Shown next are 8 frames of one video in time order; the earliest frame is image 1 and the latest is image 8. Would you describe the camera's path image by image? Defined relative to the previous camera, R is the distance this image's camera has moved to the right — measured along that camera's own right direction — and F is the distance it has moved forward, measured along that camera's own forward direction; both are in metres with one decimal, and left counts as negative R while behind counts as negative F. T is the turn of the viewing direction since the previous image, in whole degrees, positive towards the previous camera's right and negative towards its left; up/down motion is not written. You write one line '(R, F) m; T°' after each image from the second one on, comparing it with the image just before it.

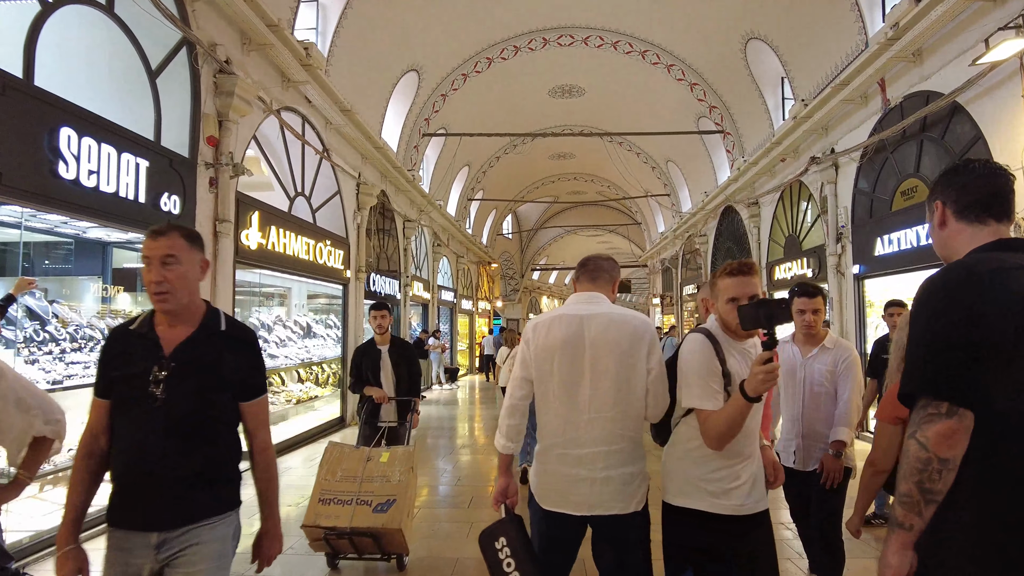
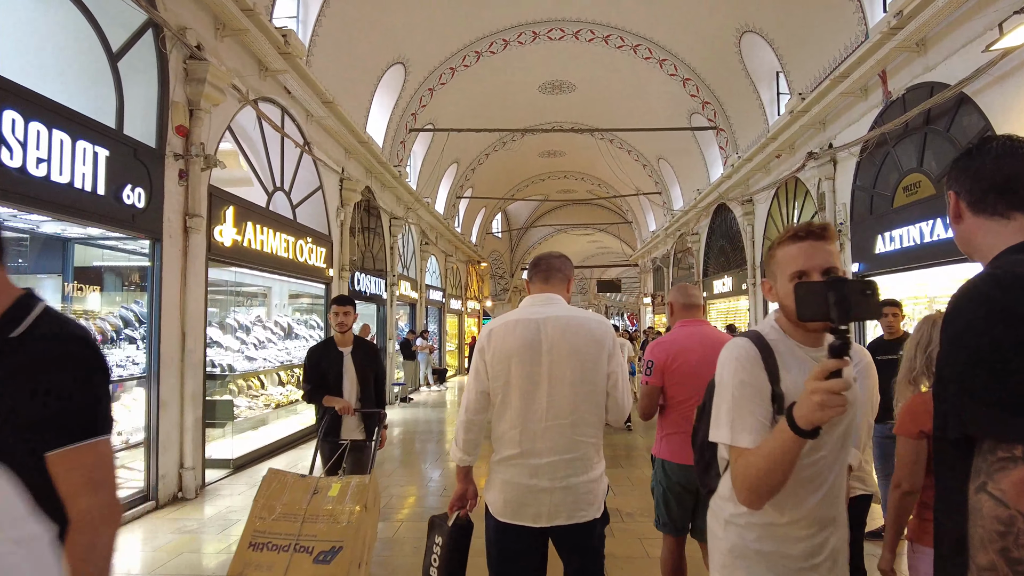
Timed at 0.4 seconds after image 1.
(0.0, +0.3) m; +1°
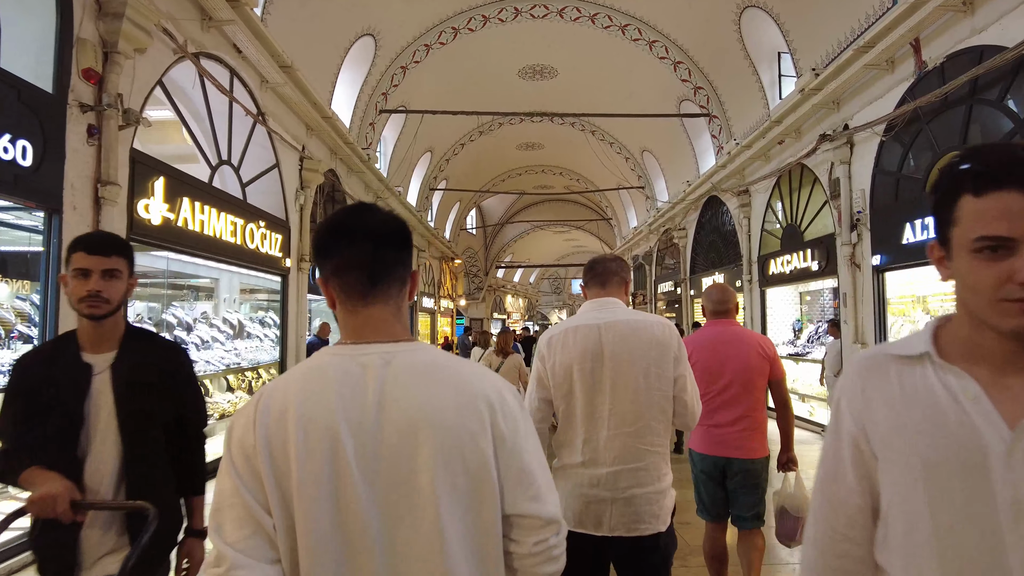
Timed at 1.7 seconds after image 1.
(-0.1, +0.8) m; +3°
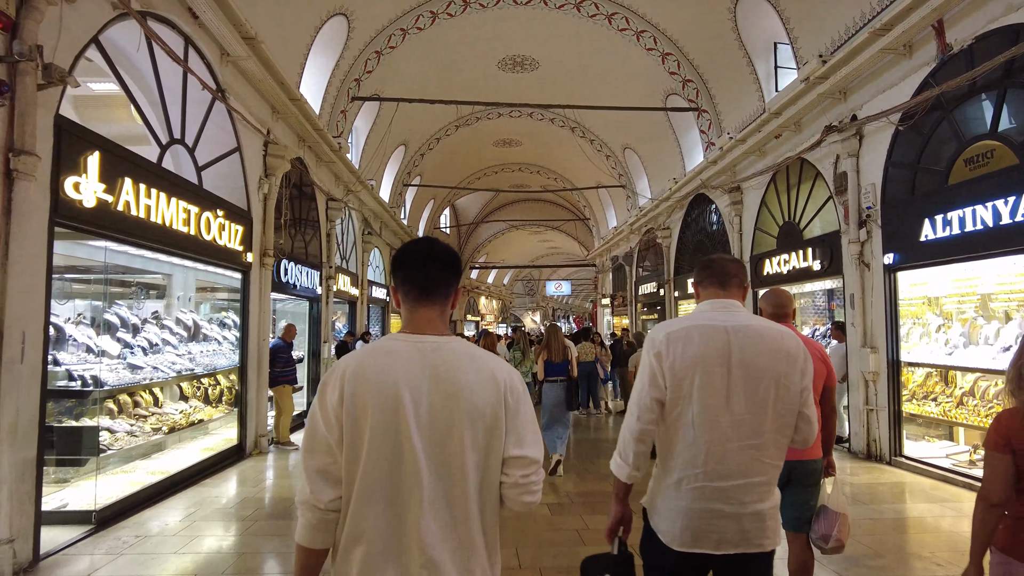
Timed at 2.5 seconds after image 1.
(-0.2, +0.6) m; +3°
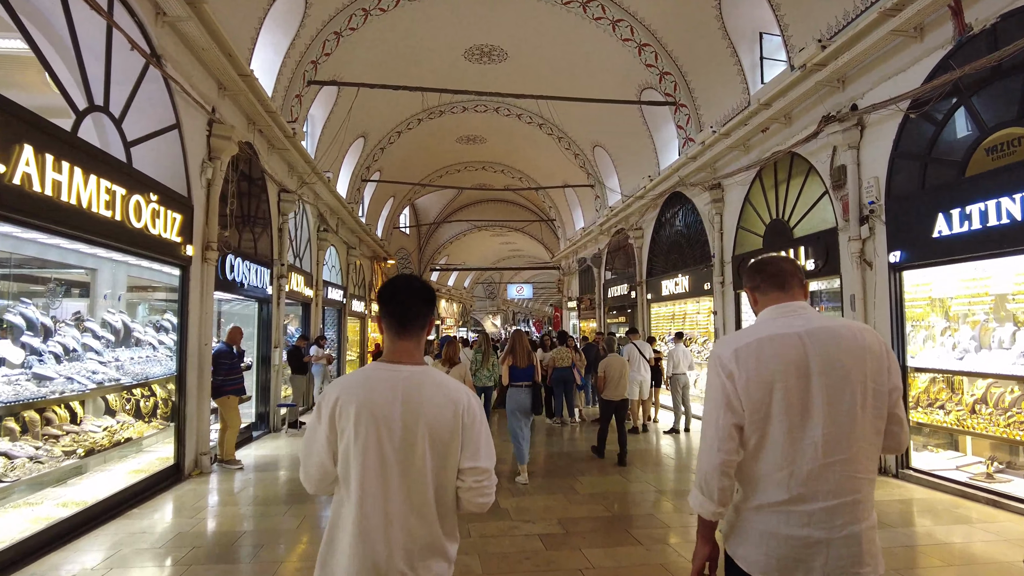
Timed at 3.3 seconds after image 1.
(-0.2, +0.6) m; +4°
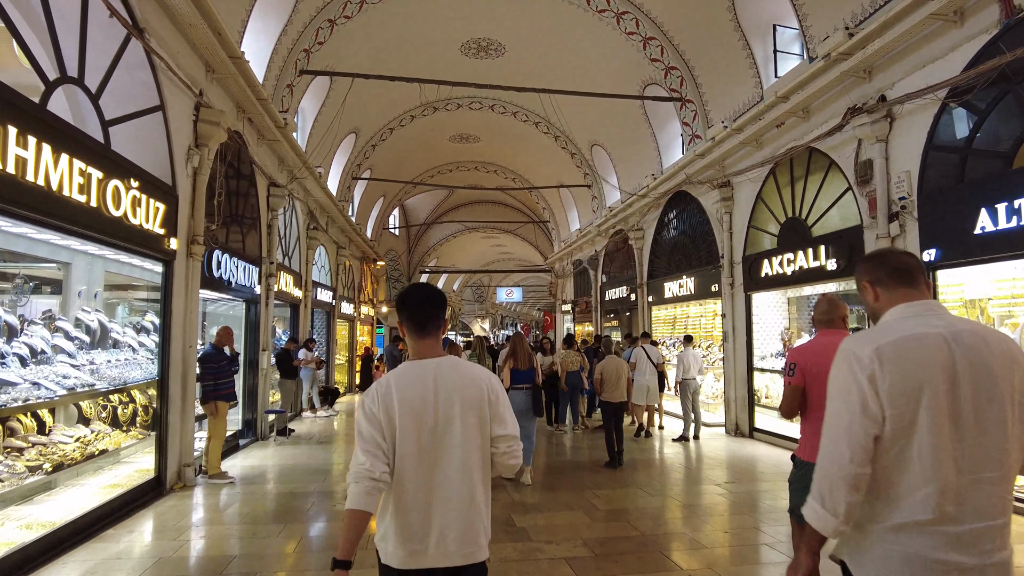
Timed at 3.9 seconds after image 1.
(-0.2, +0.4) m; +1°
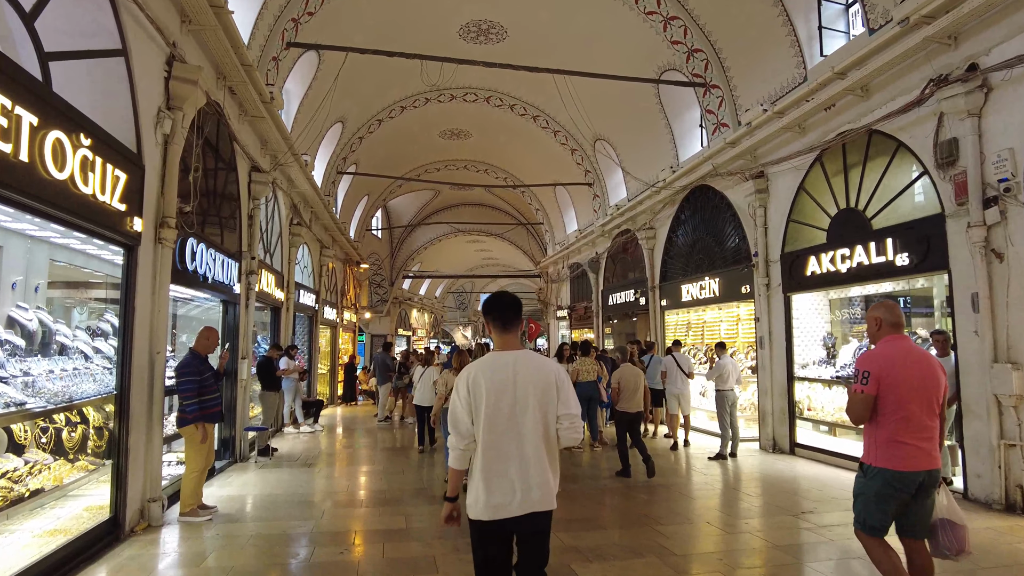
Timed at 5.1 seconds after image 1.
(-0.5, +0.9) m; +2°
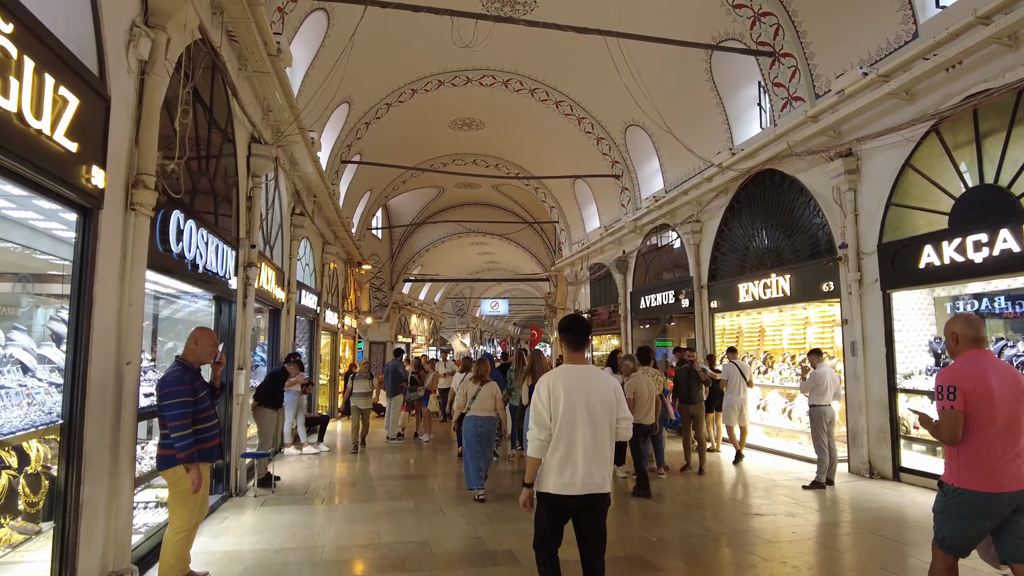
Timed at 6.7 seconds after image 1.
(-0.6, +1.2) m; +1°
